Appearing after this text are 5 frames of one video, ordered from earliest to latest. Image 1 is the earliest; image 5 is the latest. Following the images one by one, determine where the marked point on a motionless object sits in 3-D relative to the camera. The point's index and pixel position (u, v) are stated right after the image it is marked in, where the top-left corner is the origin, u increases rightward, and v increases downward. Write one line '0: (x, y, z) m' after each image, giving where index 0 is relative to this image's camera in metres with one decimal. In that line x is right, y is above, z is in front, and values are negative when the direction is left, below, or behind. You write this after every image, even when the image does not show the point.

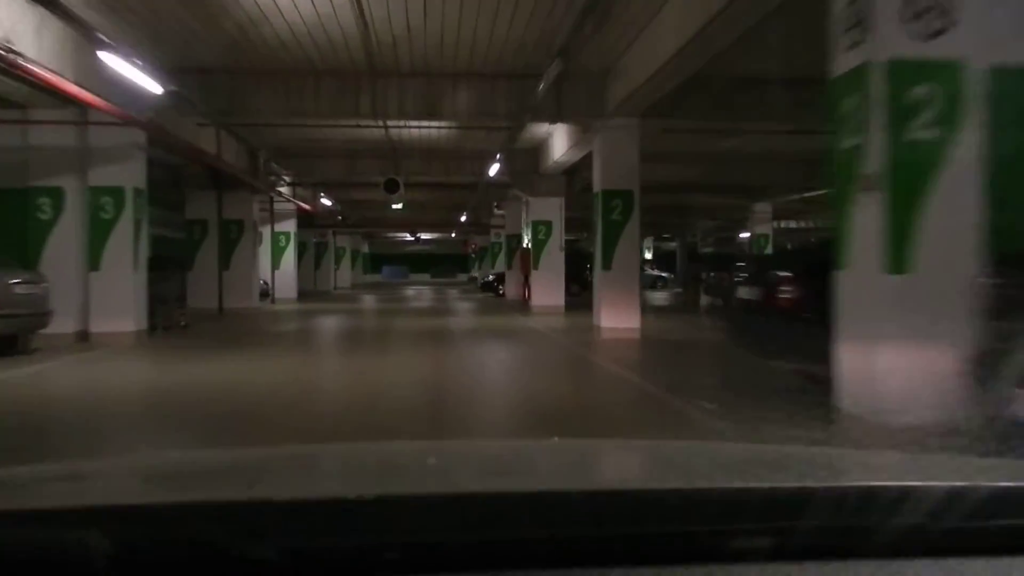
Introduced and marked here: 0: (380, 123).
0: (-3.6, +4.6, +19.9) m
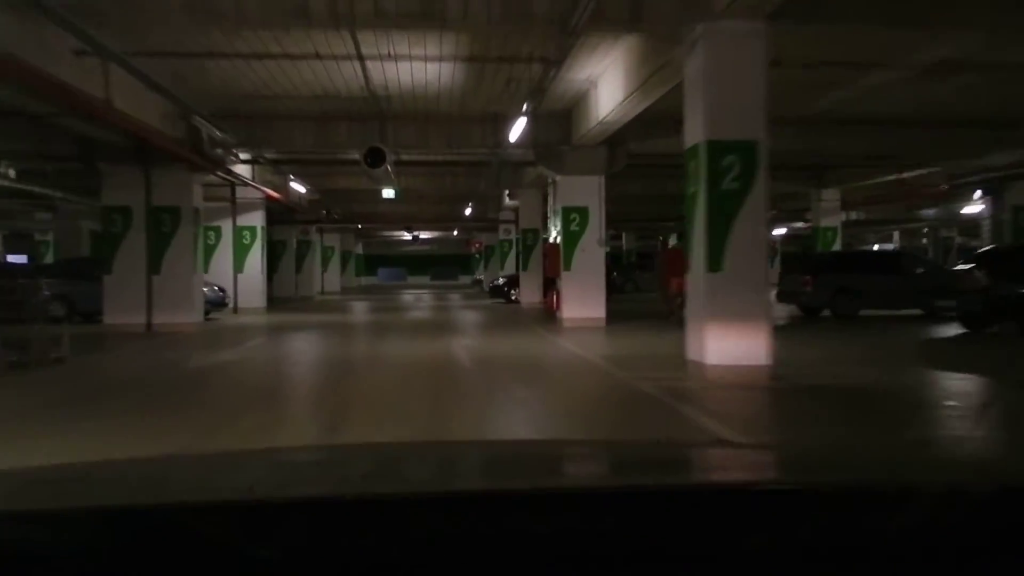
0: (-3.0, +4.5, +14.0) m
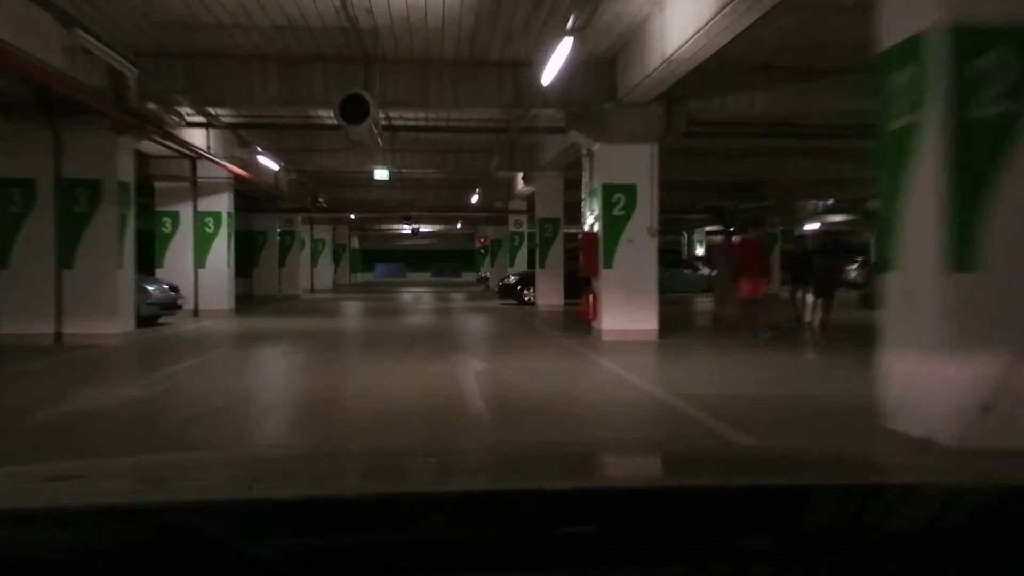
0: (-2.5, +4.4, +9.7) m
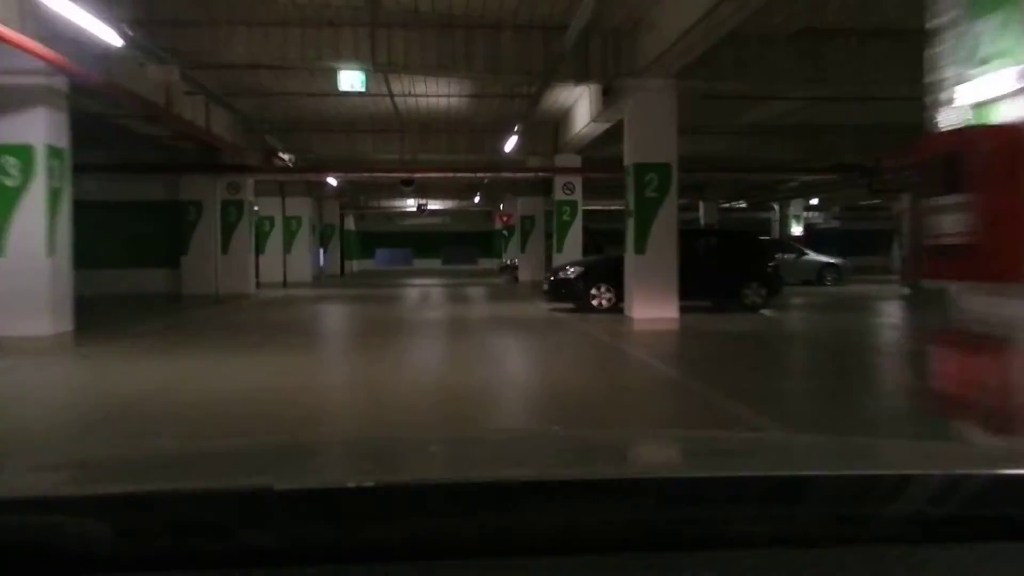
0: (-1.4, +4.1, -0.7) m
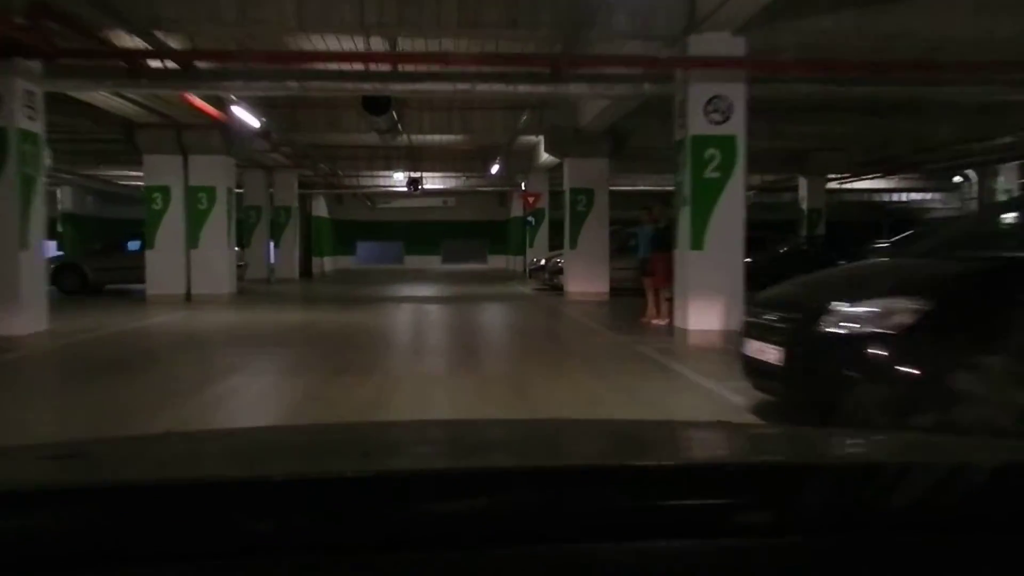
0: (-0.1, +3.5, -12.8) m
